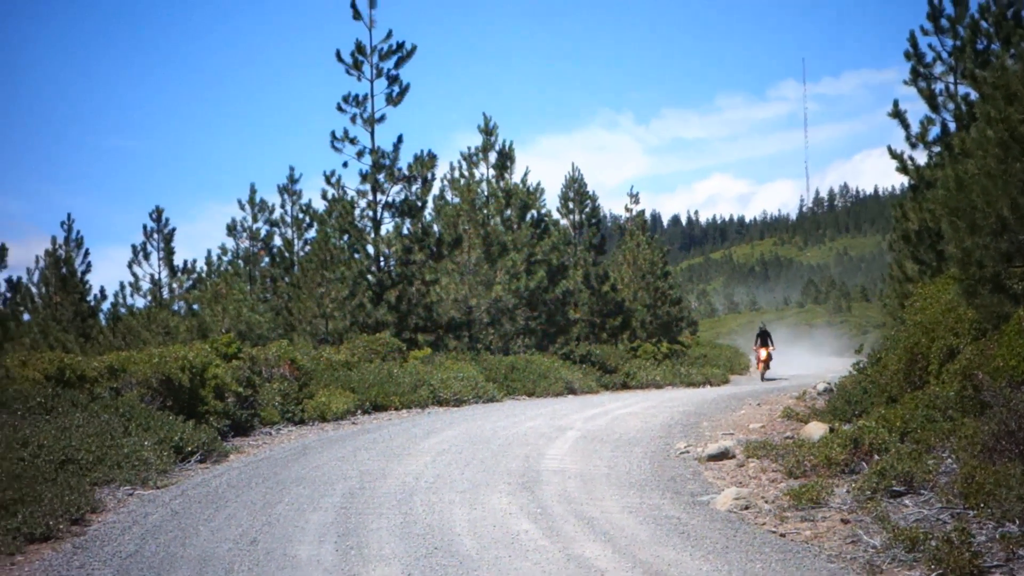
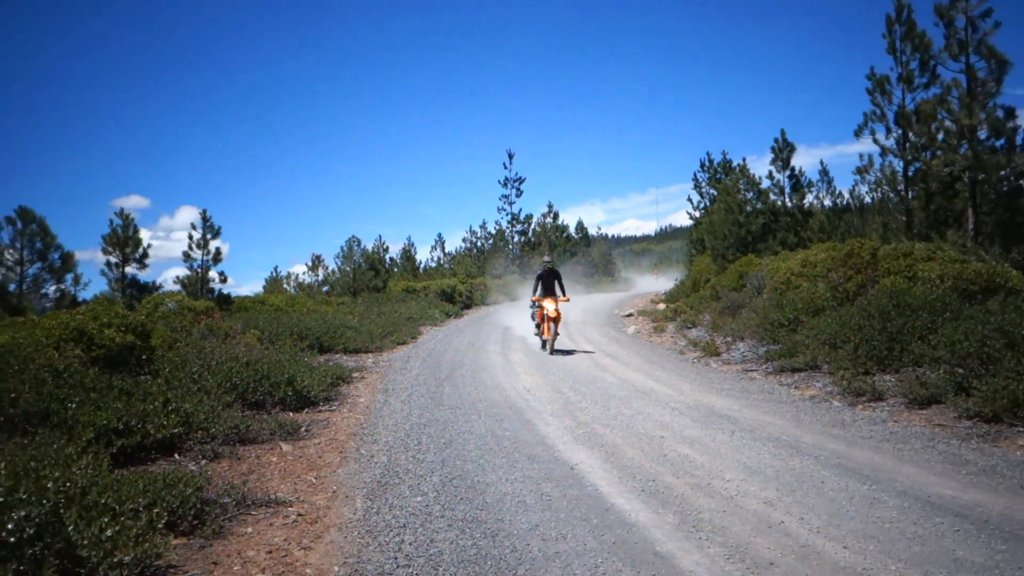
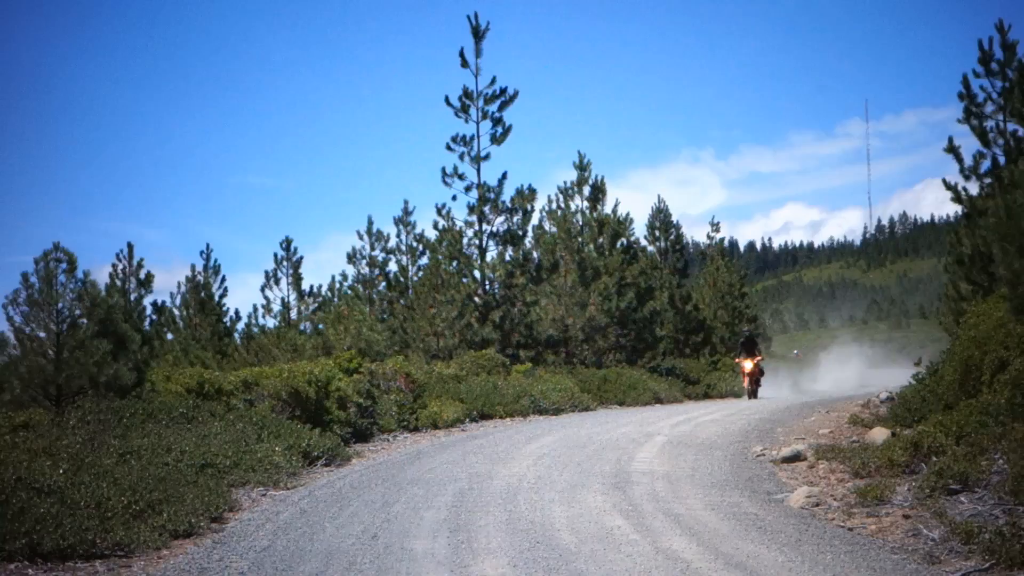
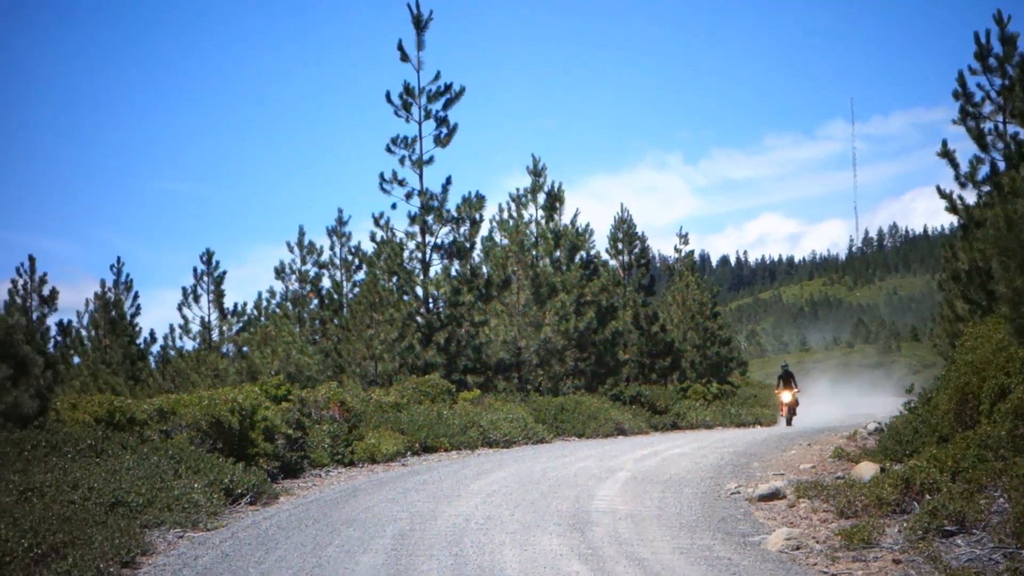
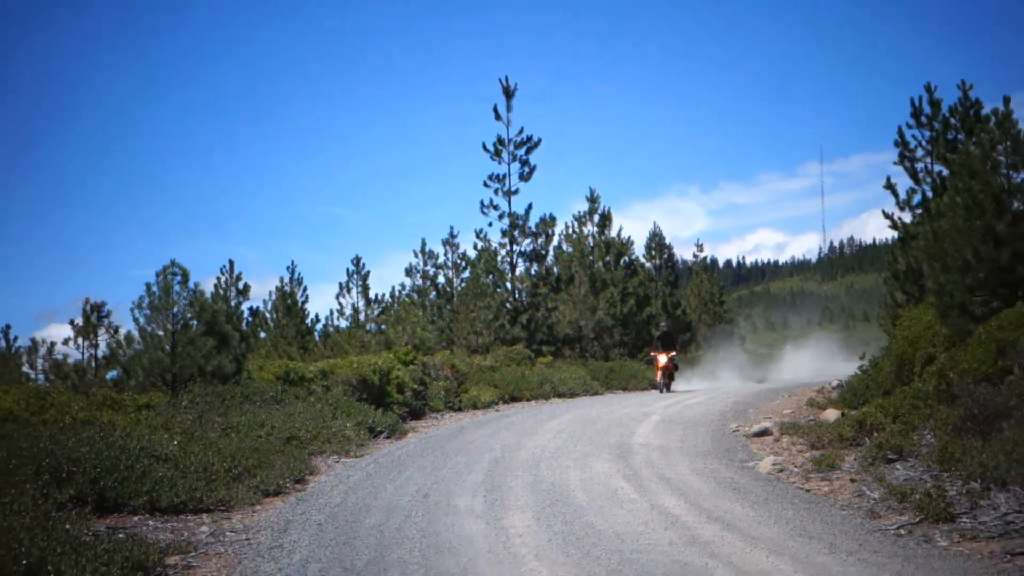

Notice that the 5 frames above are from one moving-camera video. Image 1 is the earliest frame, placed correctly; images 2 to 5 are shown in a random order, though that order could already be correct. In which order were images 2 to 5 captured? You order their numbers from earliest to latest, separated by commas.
4, 3, 5, 2
